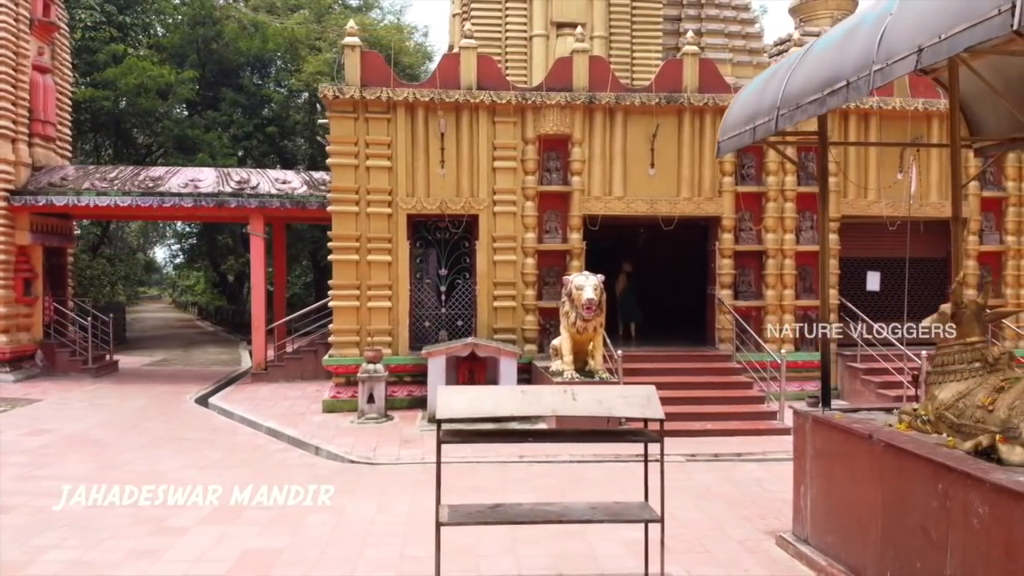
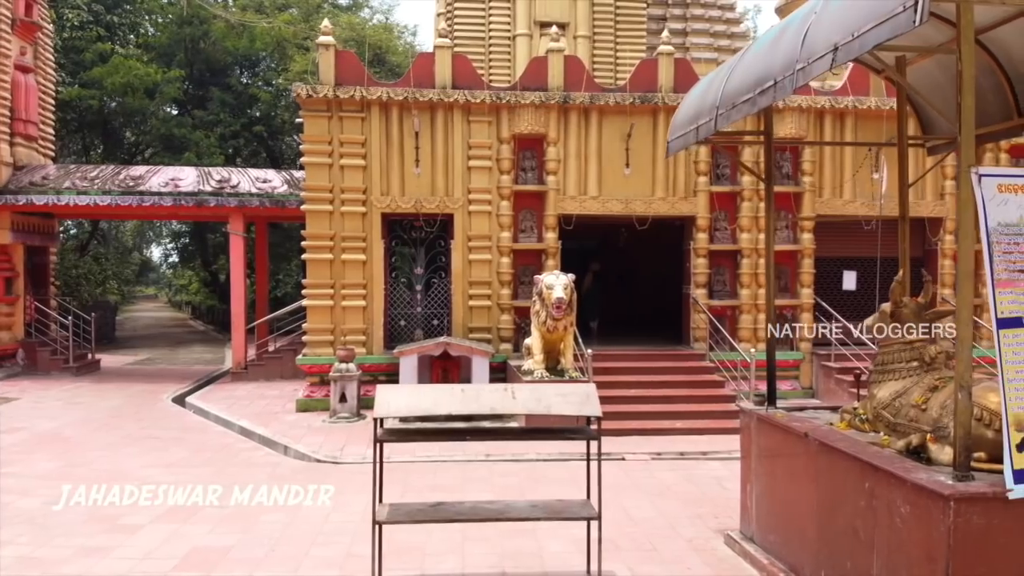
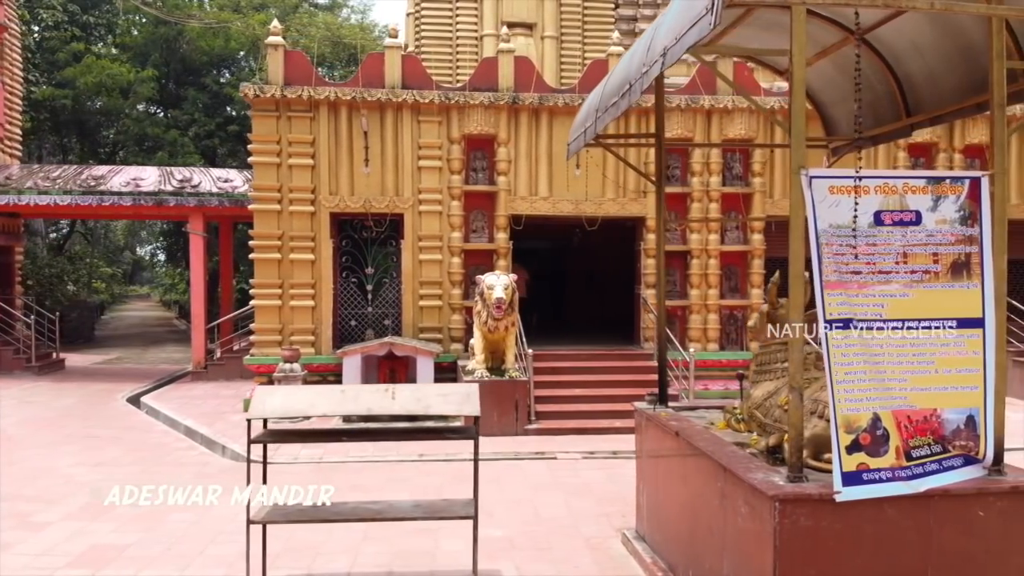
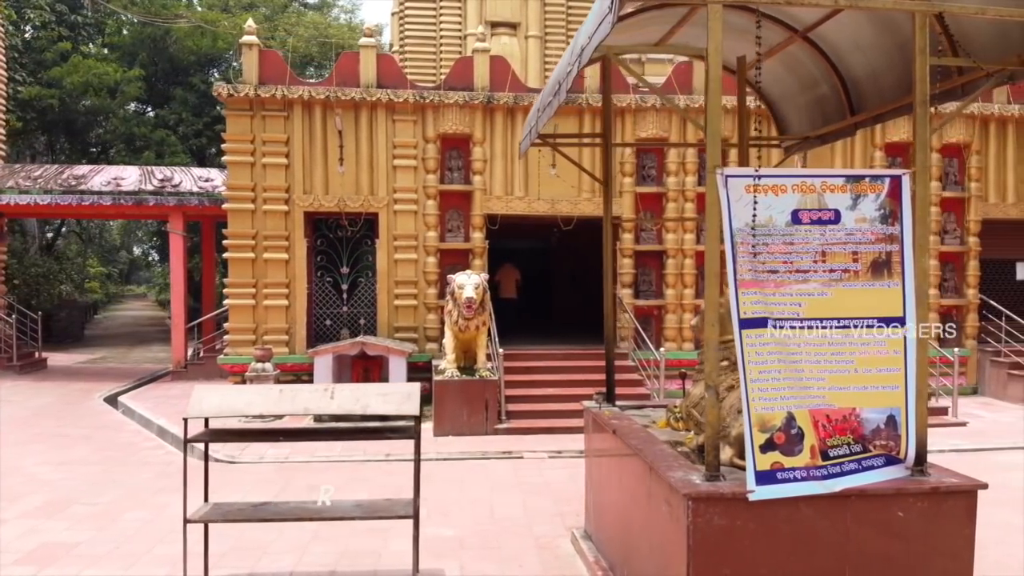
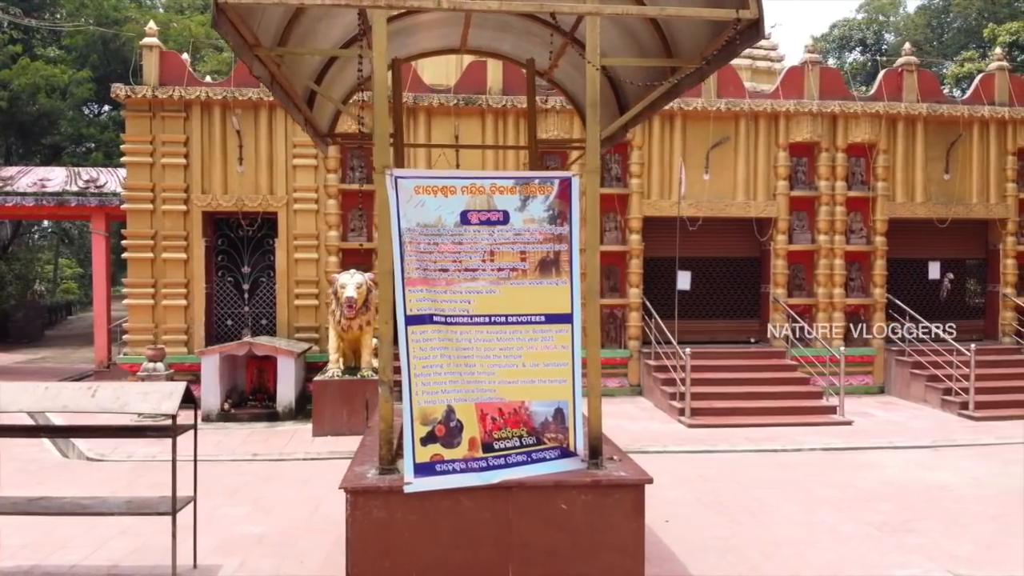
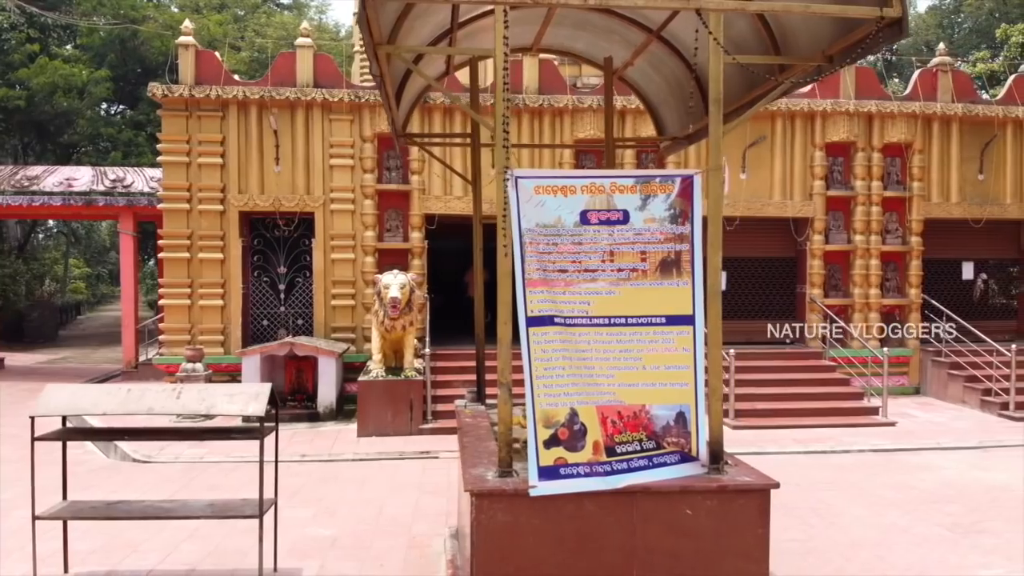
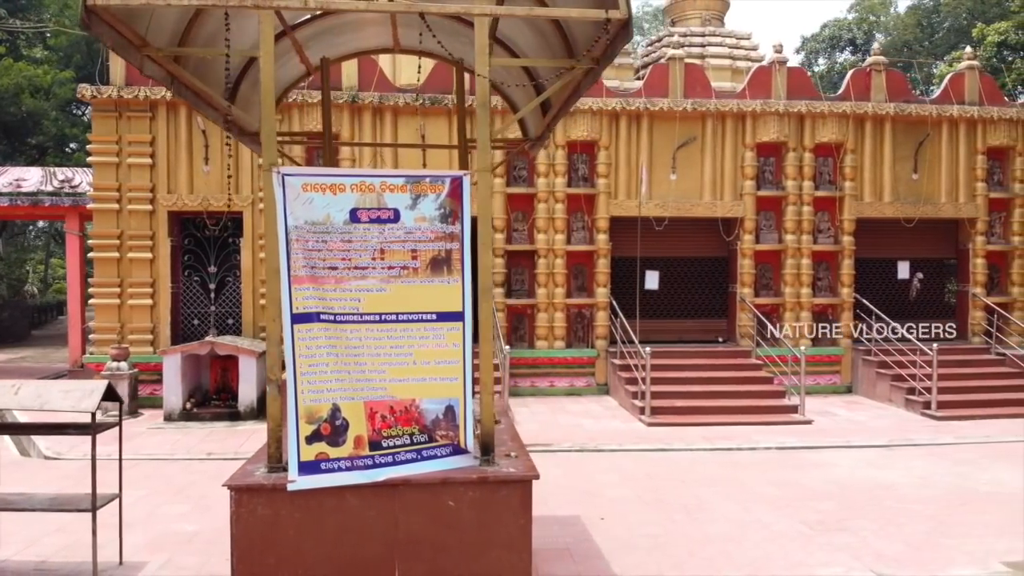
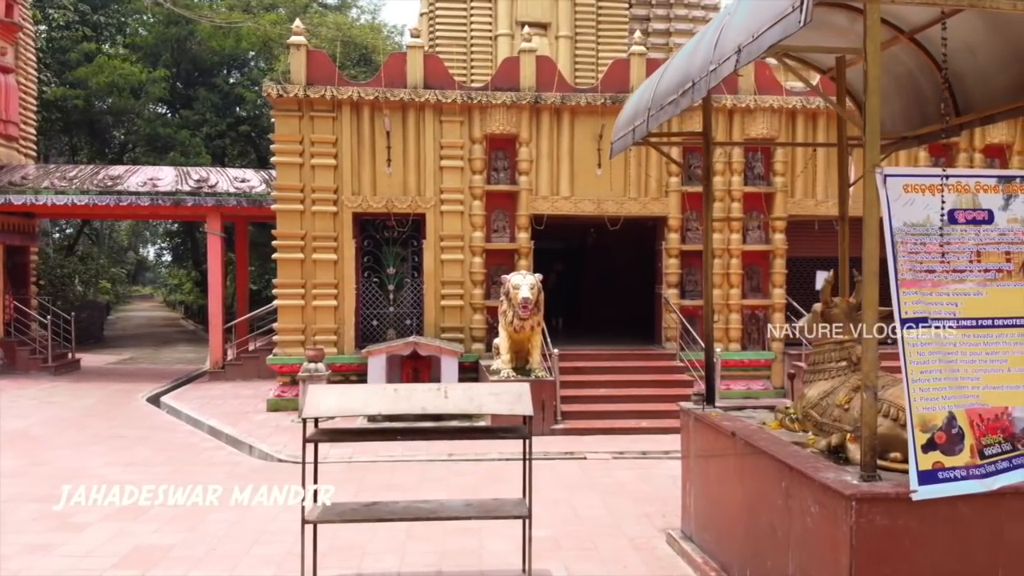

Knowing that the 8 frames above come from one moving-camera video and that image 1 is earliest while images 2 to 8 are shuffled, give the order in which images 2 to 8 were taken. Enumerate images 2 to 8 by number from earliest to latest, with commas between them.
2, 8, 3, 4, 6, 5, 7
